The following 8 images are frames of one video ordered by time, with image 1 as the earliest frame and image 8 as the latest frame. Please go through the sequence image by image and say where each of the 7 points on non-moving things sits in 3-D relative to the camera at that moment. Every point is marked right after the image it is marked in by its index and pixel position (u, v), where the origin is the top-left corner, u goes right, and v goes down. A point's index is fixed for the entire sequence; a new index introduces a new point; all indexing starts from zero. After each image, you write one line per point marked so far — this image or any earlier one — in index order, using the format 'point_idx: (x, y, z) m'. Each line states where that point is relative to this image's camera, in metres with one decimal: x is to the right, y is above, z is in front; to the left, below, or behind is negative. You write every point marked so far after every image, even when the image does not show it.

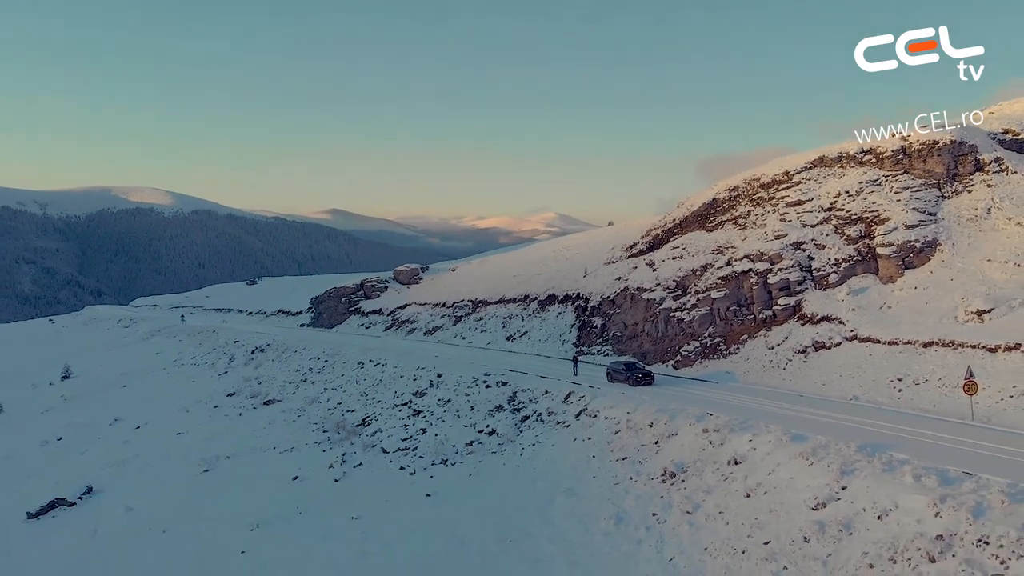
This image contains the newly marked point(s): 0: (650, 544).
0: (+2.1, -3.9, +14.7) m
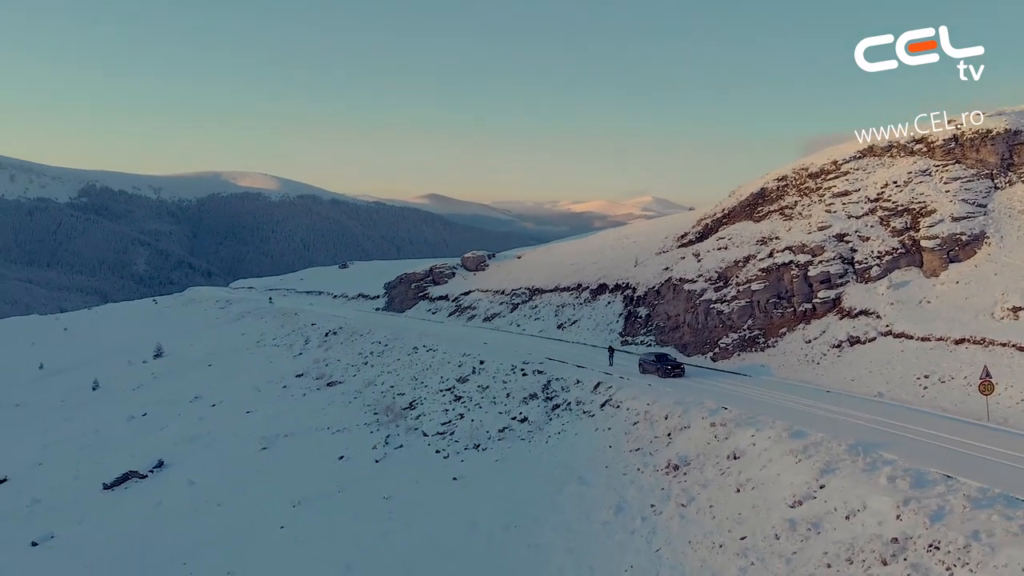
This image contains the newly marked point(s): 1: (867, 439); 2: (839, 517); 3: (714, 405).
0: (+2.0, -3.9, +15.0) m
1: (+5.4, -2.3, +14.4) m
2: (+4.1, -2.9, +11.9) m
3: (+4.0, -2.3, +18.7) m
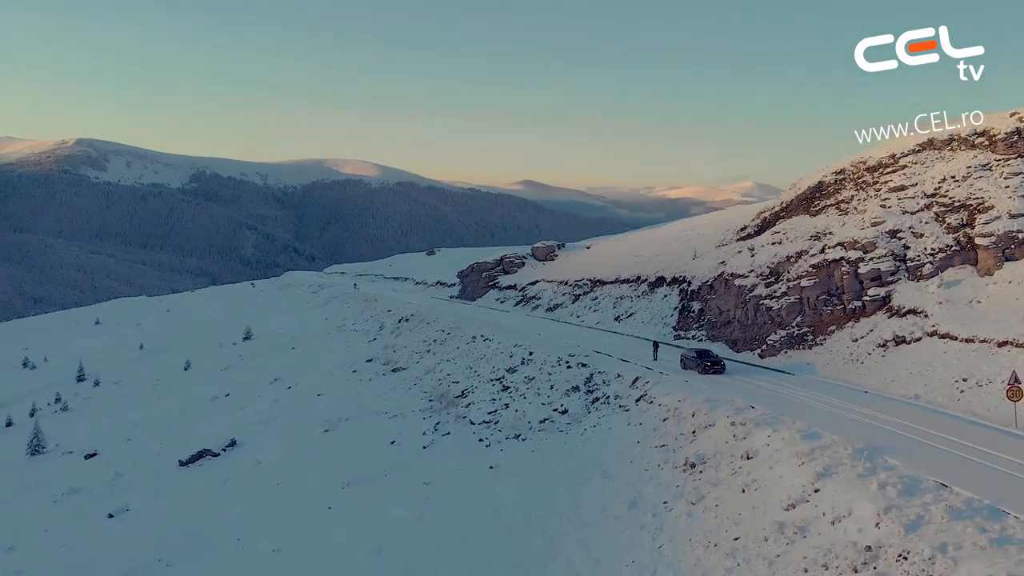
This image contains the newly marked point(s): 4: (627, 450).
0: (+2.2, -3.9, +15.2) m
1: (+5.5, -2.4, +14.3) m
2: (+3.9, -2.9, +11.9) m
3: (+4.5, -2.2, +18.6) m
4: (+2.3, -3.2, +19.0) m
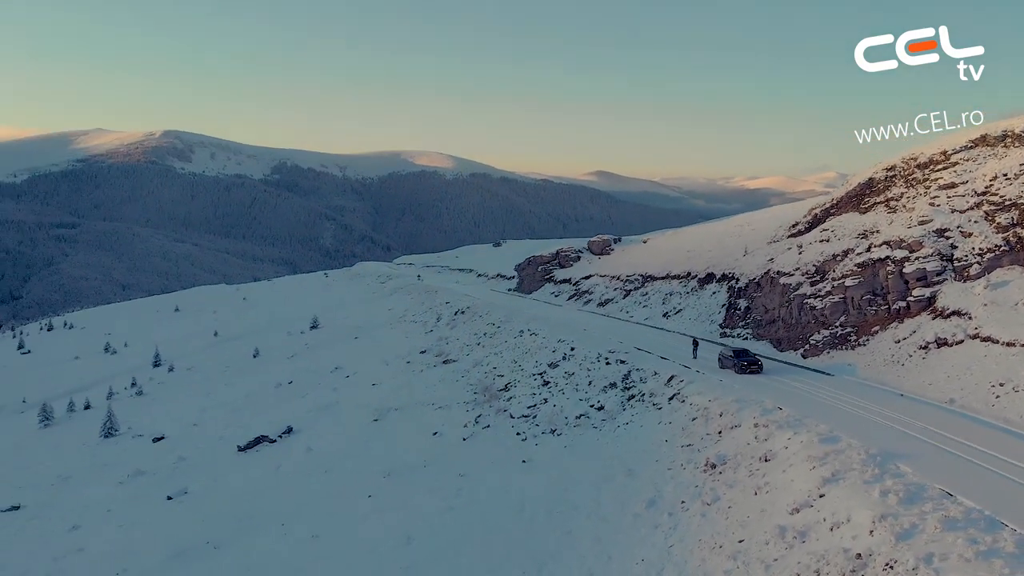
0: (+2.4, -3.9, +15.3) m
1: (+5.6, -2.4, +14.1) m
2: (+3.9, -3.0, +11.8) m
3: (+5.0, -2.2, +18.5) m
4: (+2.8, -3.2, +19.1) m
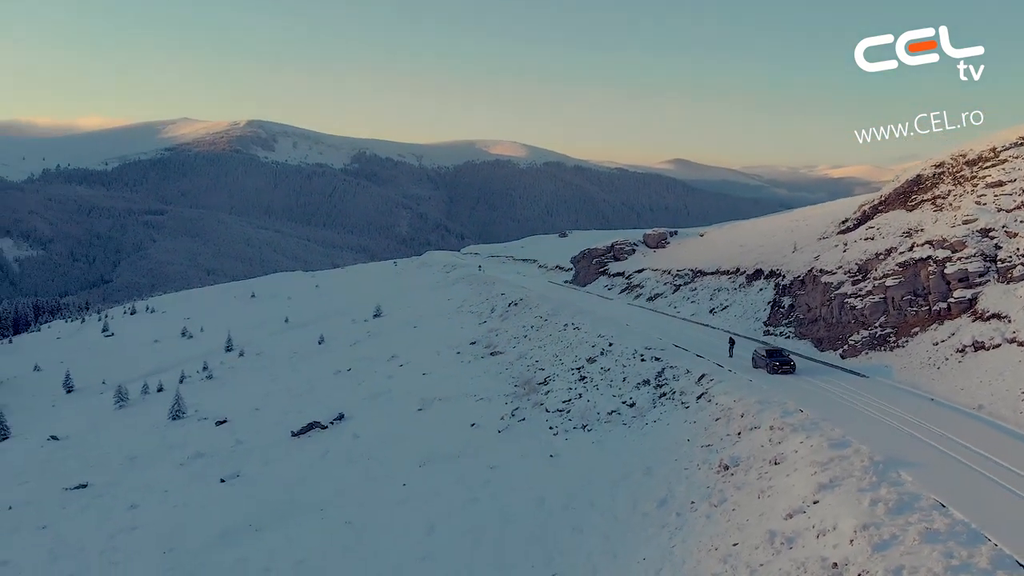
0: (+2.5, -3.9, +15.4) m
1: (+5.7, -2.5, +13.9) m
2: (+3.7, -3.1, +11.8) m
3: (+5.4, -2.3, +18.4) m
4: (+3.3, -3.2, +19.1) m
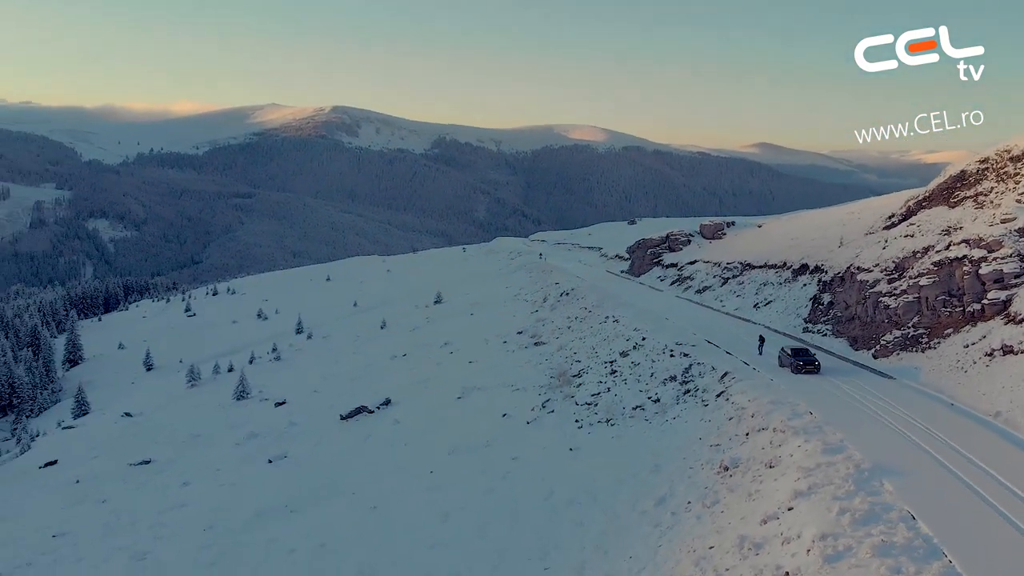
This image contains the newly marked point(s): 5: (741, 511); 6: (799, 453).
0: (+2.4, -3.9, +15.5) m
1: (+5.4, -2.6, +13.8) m
2: (+3.3, -3.2, +11.9) m
3: (+5.6, -2.3, +18.3) m
4: (+3.5, -3.2, +19.2) m
5: (+3.4, -3.3, +14.0) m
6: (+4.6, -2.7, +15.2) m
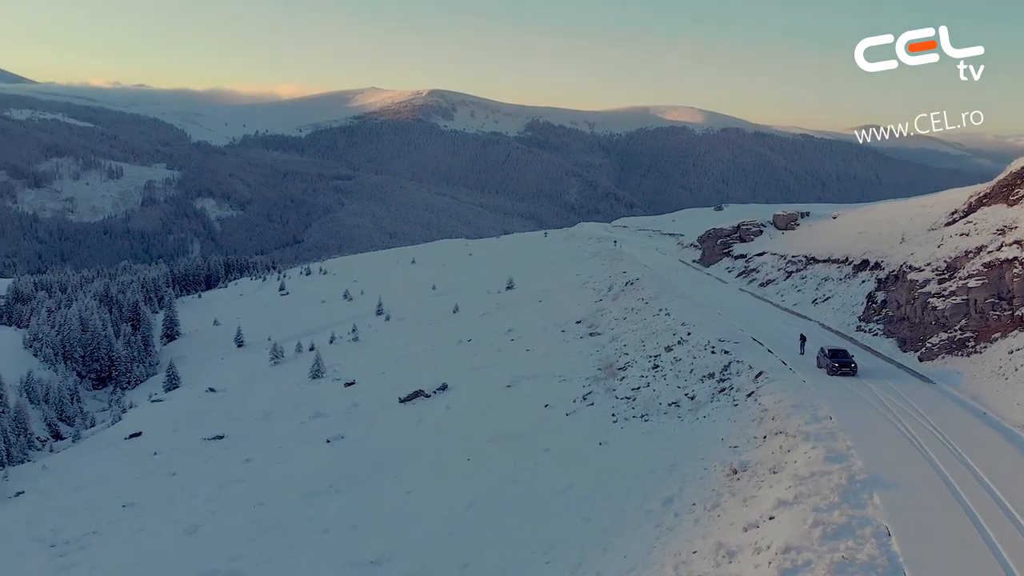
0: (+2.5, -4.0, +15.6) m
1: (+5.3, -2.7, +13.6) m
2: (+3.0, -3.3, +11.9) m
3: (+5.9, -2.3, +18.0) m
4: (+3.9, -3.2, +19.1) m
5: (+3.3, -3.4, +14.0) m
6: (+4.6, -2.7, +15.1) m
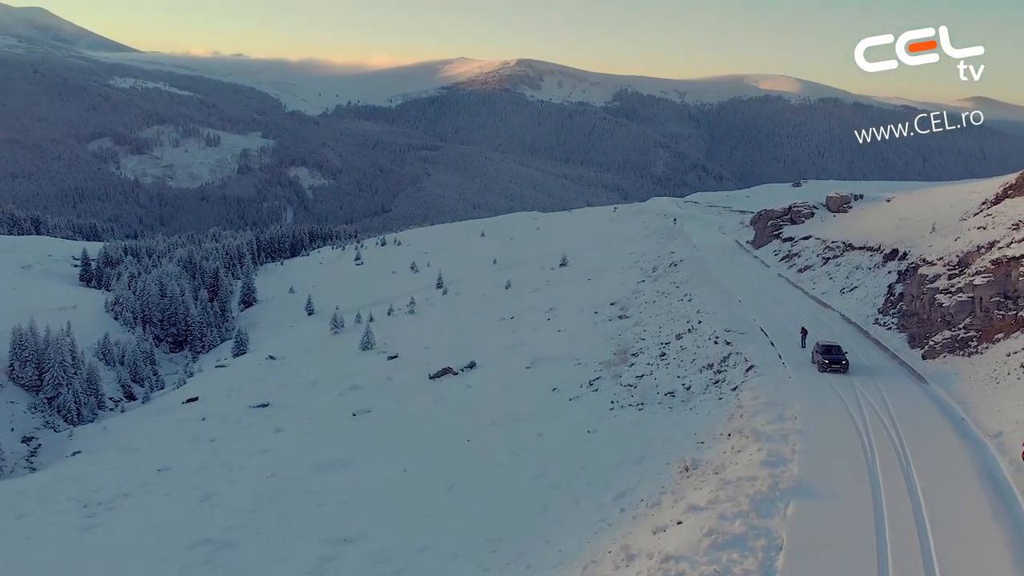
0: (+1.5, -3.9, +15.8) m
1: (+4.2, -2.8, +13.4) m
2: (+1.7, -3.4, +12.0) m
3: (+5.2, -2.3, +17.7) m
4: (+3.3, -3.1, +19.1) m
5: (+2.2, -3.4, +14.1) m
6: (+3.6, -2.8, +15.0) m
